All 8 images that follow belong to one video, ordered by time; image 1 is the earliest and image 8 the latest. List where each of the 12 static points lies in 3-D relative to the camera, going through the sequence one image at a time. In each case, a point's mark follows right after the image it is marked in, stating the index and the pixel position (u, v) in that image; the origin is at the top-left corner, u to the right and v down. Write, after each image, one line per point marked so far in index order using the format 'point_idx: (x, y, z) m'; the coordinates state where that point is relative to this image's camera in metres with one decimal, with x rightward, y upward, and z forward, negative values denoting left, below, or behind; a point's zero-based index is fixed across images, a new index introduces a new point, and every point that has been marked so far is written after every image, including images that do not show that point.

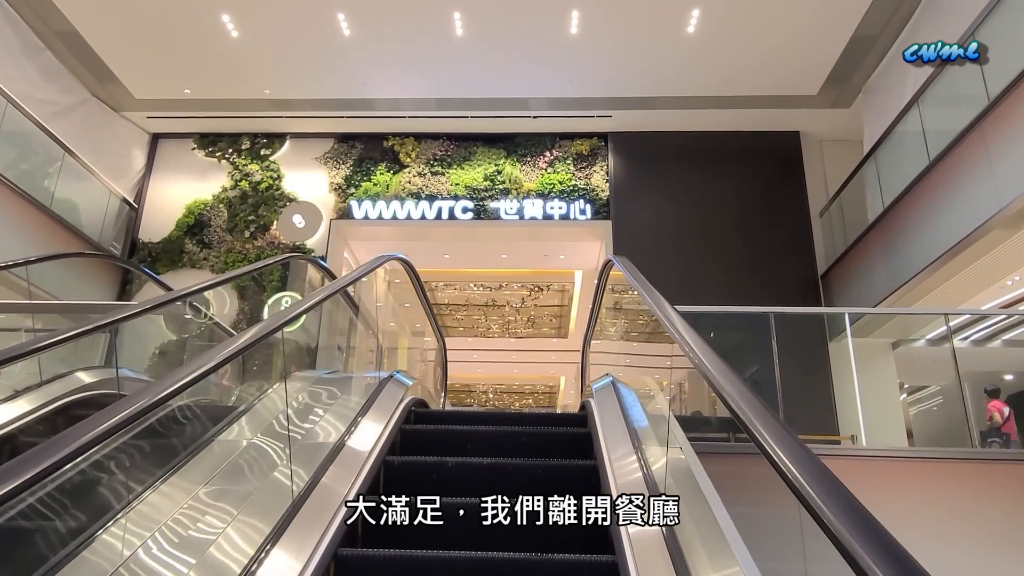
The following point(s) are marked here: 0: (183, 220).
0: (-4.3, +0.9, +9.3) m
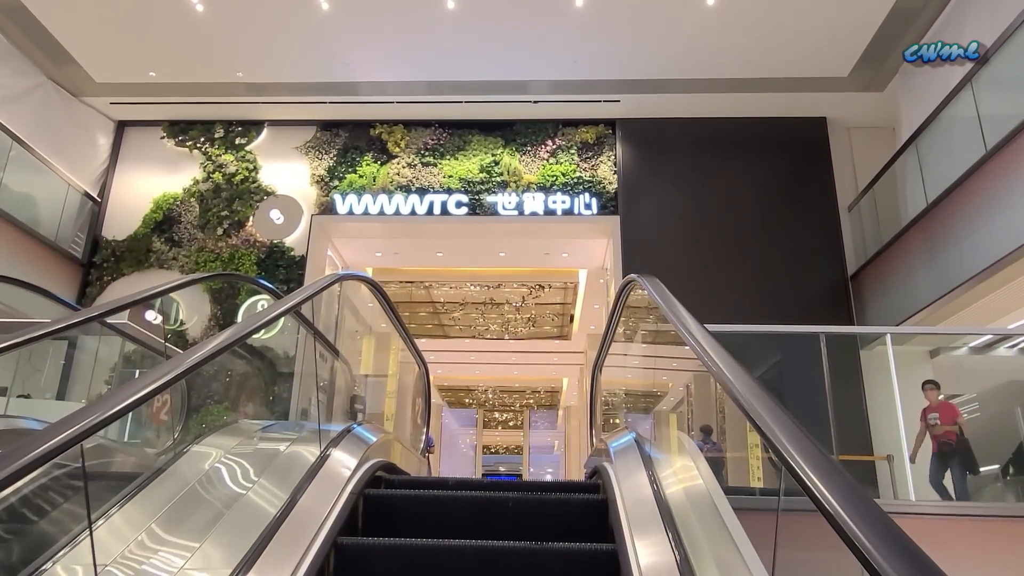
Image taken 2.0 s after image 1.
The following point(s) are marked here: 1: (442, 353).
0: (-4.3, +0.9, +8.5) m
1: (-1.4, -1.3, +14.1) m
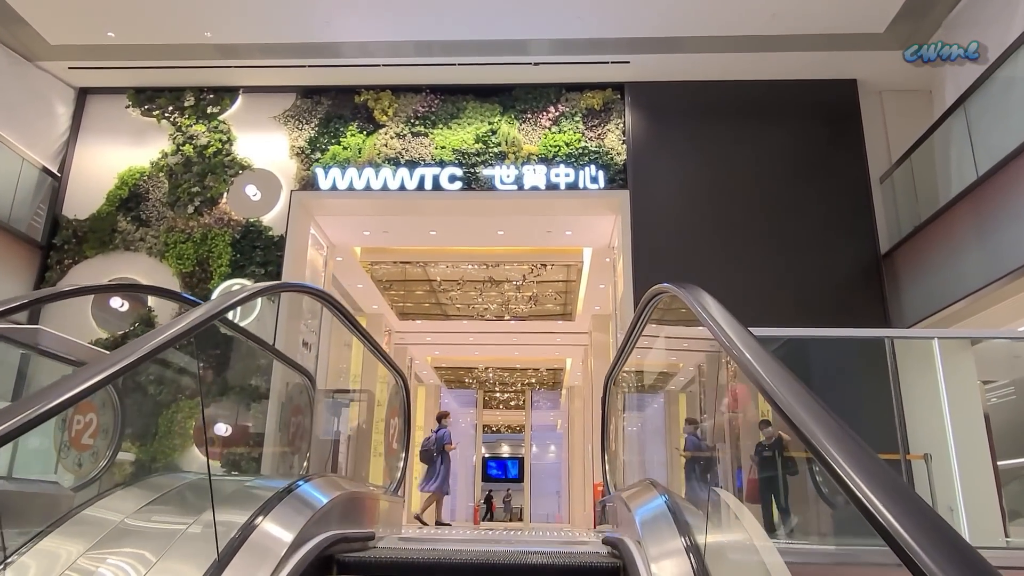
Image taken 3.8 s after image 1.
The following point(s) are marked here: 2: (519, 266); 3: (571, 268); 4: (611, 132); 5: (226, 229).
0: (-4.3, +1.0, +7.8) m
1: (-1.3, -0.8, +13.4) m
2: (+0.1, +0.3, +10.3) m
3: (+0.8, +0.3, +10.4) m
4: (+1.1, +1.7, +7.9) m
5: (-3.0, +0.6, +7.6) m
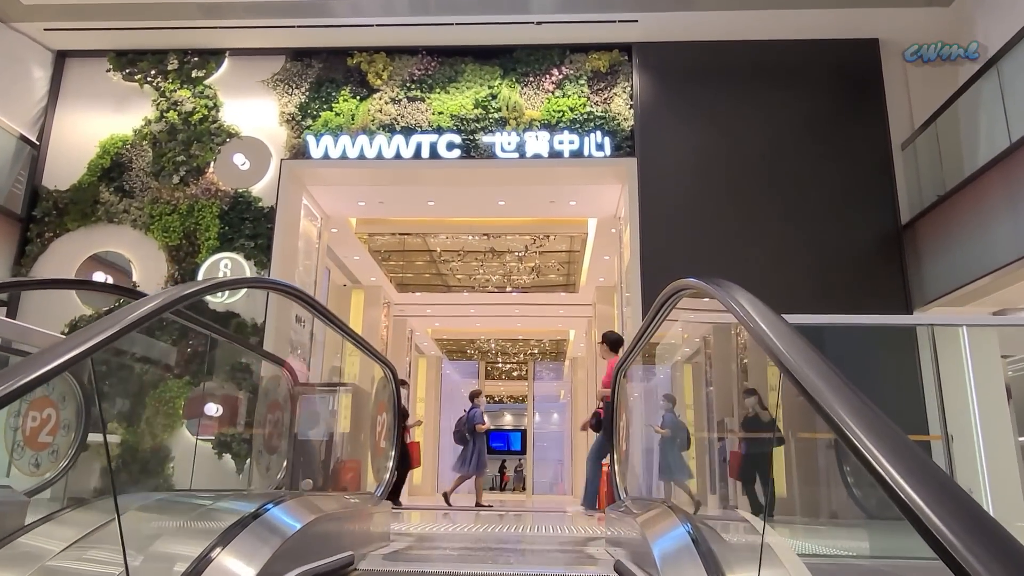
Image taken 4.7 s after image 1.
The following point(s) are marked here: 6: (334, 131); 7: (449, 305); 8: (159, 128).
0: (-4.3, +1.3, +7.4) m
1: (-1.3, -0.3, +13.1) m
2: (+0.1, +0.7, +10.0) m
3: (+0.9, +0.7, +10.0) m
4: (+1.1, +2.0, +7.5) m
5: (-3.0, +0.9, +7.3) m
6: (-1.8, +1.6, +7.4) m
7: (-1.1, -0.3, +13.2) m
8: (-3.7, +1.7, +7.5) m
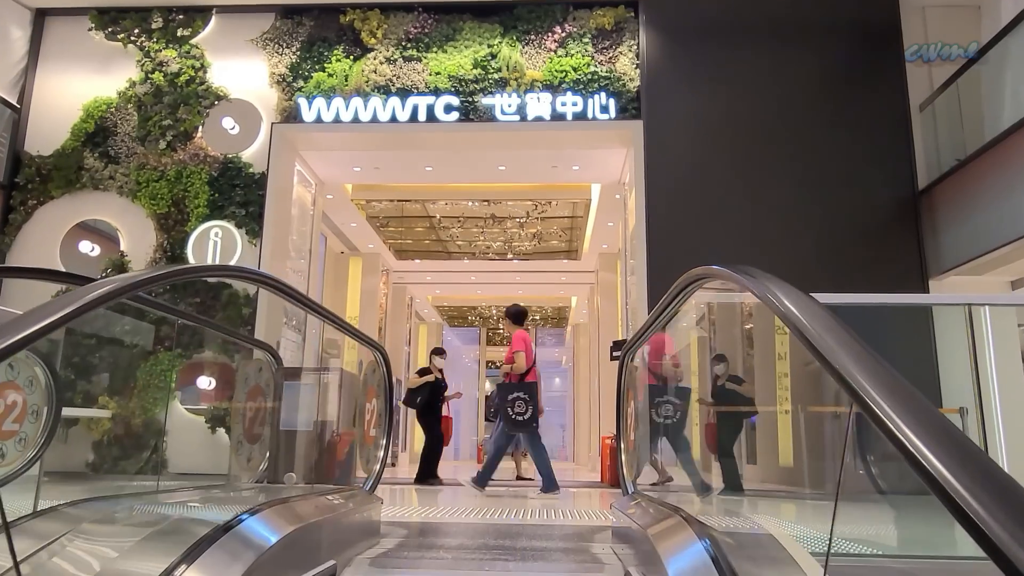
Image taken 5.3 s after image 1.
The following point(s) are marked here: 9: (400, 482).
0: (-4.3, +1.6, +7.2) m
1: (-1.3, +0.3, +12.9) m
2: (+0.1, +1.2, +9.7) m
3: (+0.9, +1.1, +9.8) m
4: (+1.1, +2.3, +7.1) m
5: (-3.0, +1.2, +7.0) m
6: (-1.8, +1.9, +7.1) m
7: (-1.1, +0.3, +12.9) m
8: (-3.7, +2.0, +7.2) m
9: (-1.2, -2.1, +7.6) m
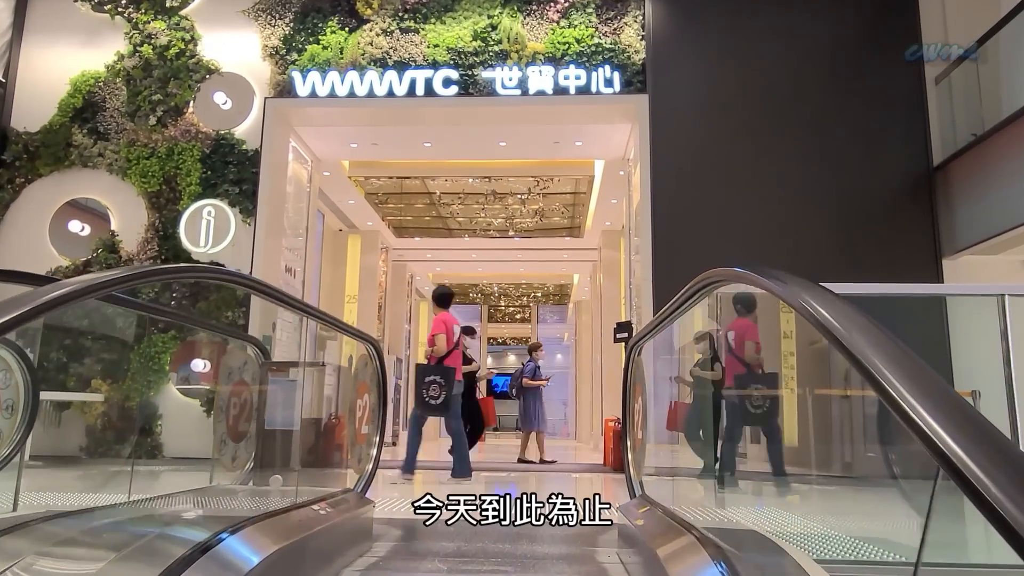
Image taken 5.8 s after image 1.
0: (-4.3, +1.8, +6.9) m
1: (-1.3, +0.7, +12.7) m
2: (+0.1, +1.4, +9.5) m
3: (+0.9, +1.4, +9.6) m
4: (+1.1, +2.5, +6.9) m
5: (-3.0, +1.4, +6.8) m
6: (-1.8, +2.1, +6.8) m
7: (-1.1, +0.7, +12.7) m
8: (-3.7, +2.2, +7.0) m
9: (-1.2, -1.8, +7.5) m
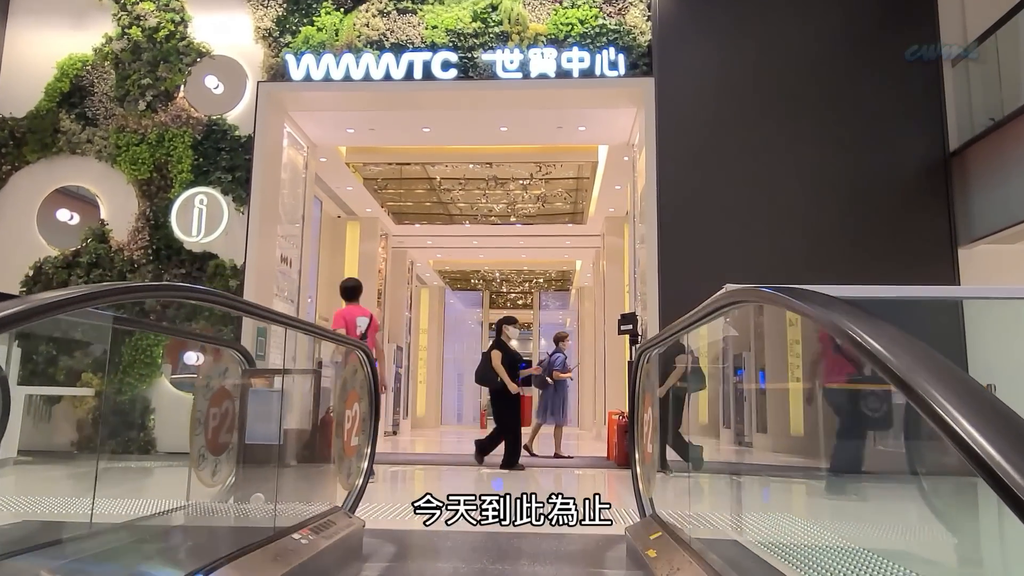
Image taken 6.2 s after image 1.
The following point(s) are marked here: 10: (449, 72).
0: (-4.3, +1.9, +6.7) m
1: (-1.2, +0.9, +12.5) m
2: (+0.2, +1.6, +9.3) m
3: (+0.9, +1.6, +9.3) m
4: (+1.1, +2.6, +6.6) m
5: (-3.0, +1.5, +6.6) m
6: (-1.8, +2.2, +6.6) m
7: (-1.1, +0.9, +12.5) m
8: (-3.7, +2.3, +6.8) m
9: (-1.1, -1.7, +7.4) m
10: (-0.6, +2.0, +6.5) m
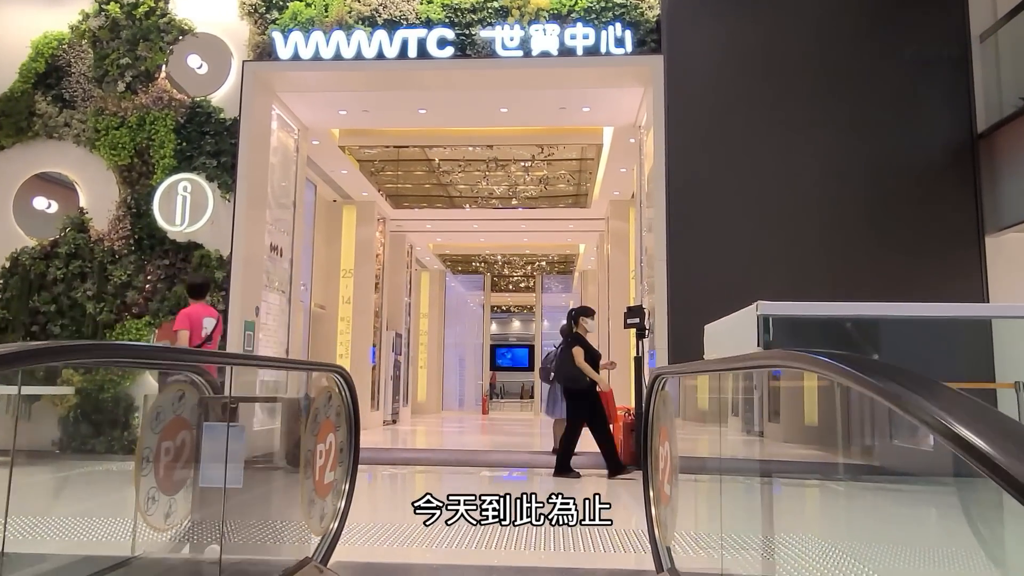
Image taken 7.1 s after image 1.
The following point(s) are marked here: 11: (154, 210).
0: (-4.3, +2.0, +6.4) m
1: (-1.2, +1.2, +12.2) m
2: (+0.2, +1.8, +8.9) m
3: (+0.9, +1.7, +9.0) m
4: (+1.1, +2.7, +6.2) m
5: (-3.0, +1.5, +6.2) m
6: (-1.8, +2.3, +6.3) m
7: (-1.0, +1.2, +12.2) m
8: (-3.7, +2.3, +6.4) m
9: (-1.1, -1.6, +7.1) m
10: (-0.6, +2.0, +6.2) m
11: (-3.0, +0.7, +6.1) m
